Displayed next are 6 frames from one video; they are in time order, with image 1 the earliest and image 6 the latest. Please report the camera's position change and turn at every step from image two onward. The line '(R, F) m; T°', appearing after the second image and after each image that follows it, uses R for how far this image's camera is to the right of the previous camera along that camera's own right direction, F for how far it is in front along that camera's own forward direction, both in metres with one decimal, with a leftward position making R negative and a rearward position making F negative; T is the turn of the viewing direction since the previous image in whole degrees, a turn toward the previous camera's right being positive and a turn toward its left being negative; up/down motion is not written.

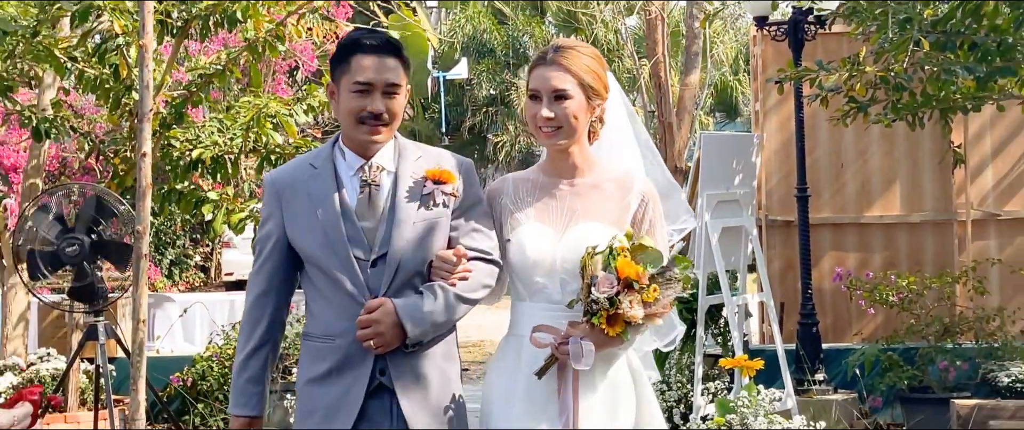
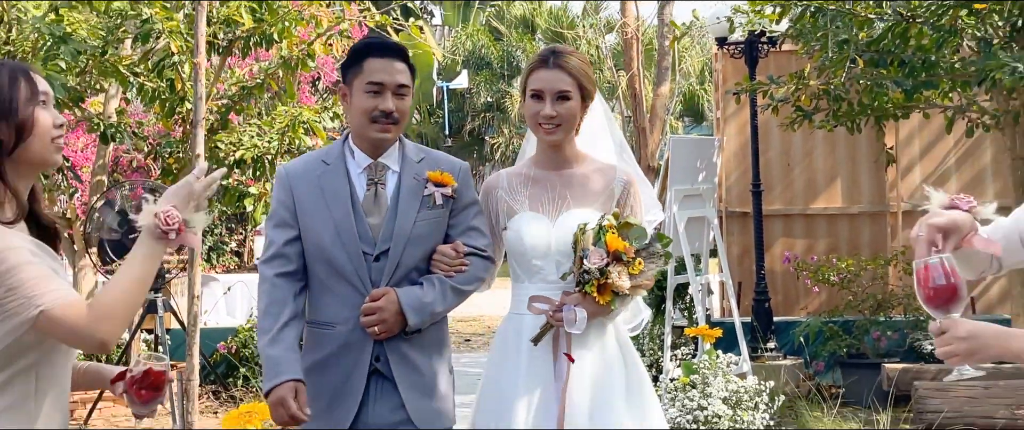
(0.0, -0.9) m; 0°
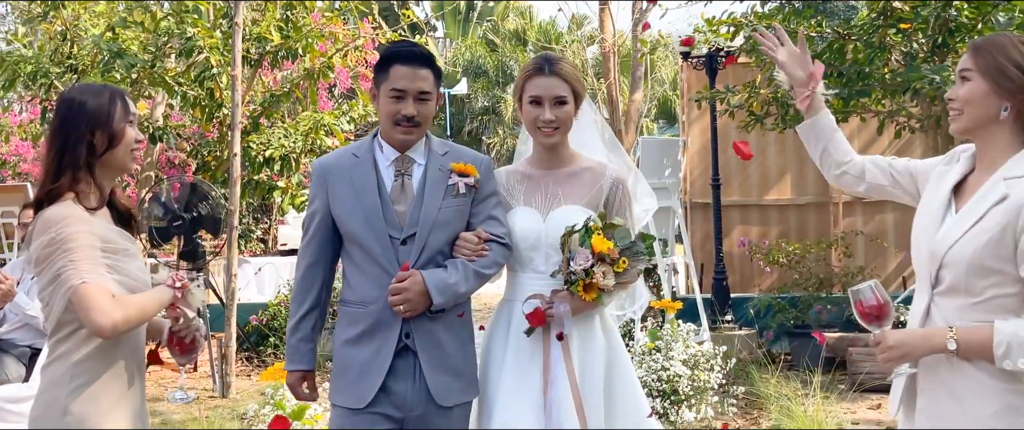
(+0.1, -1.0) m; 0°
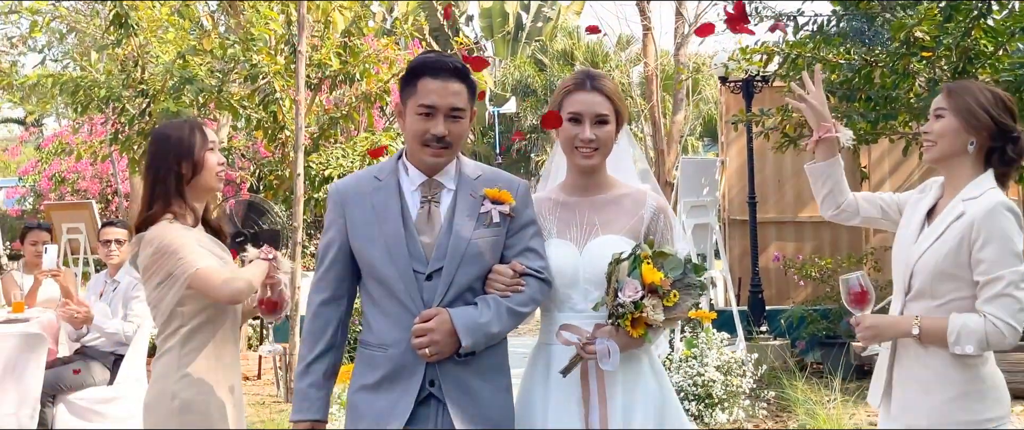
(0.0, -0.5) m; -3°
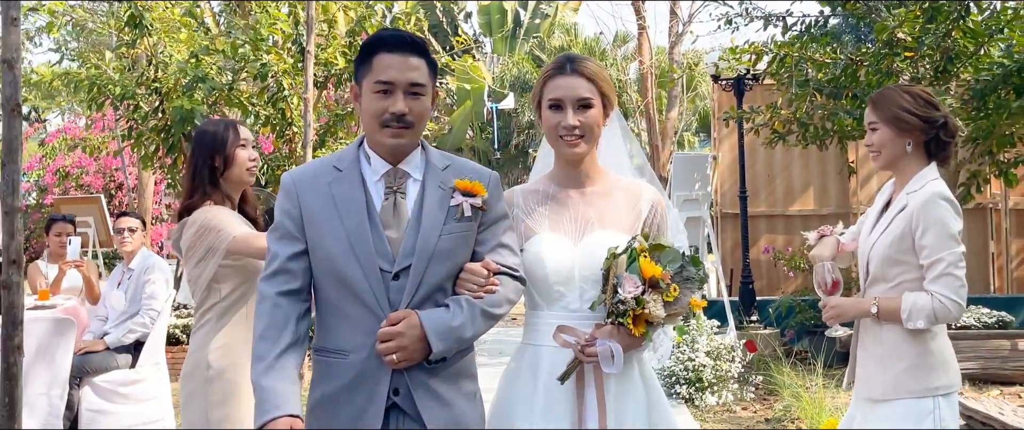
(0.0, -0.3) m; 0°
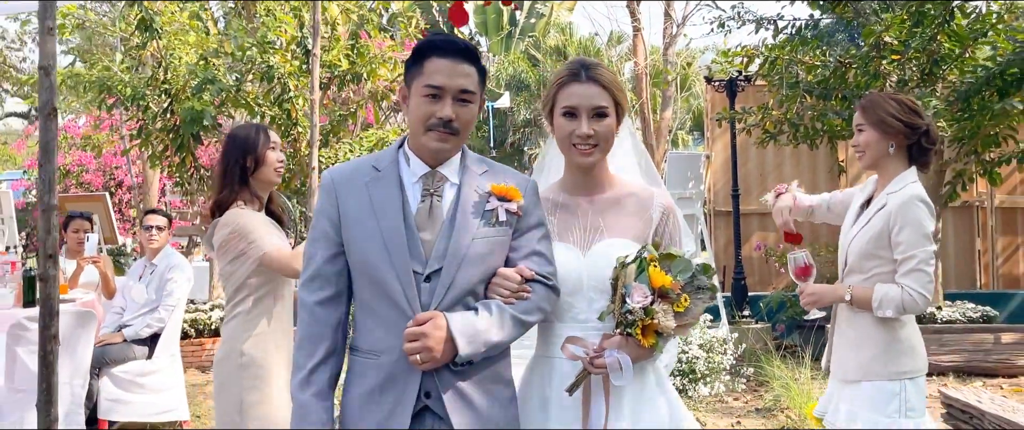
(0.0, -0.2) m; 0°
